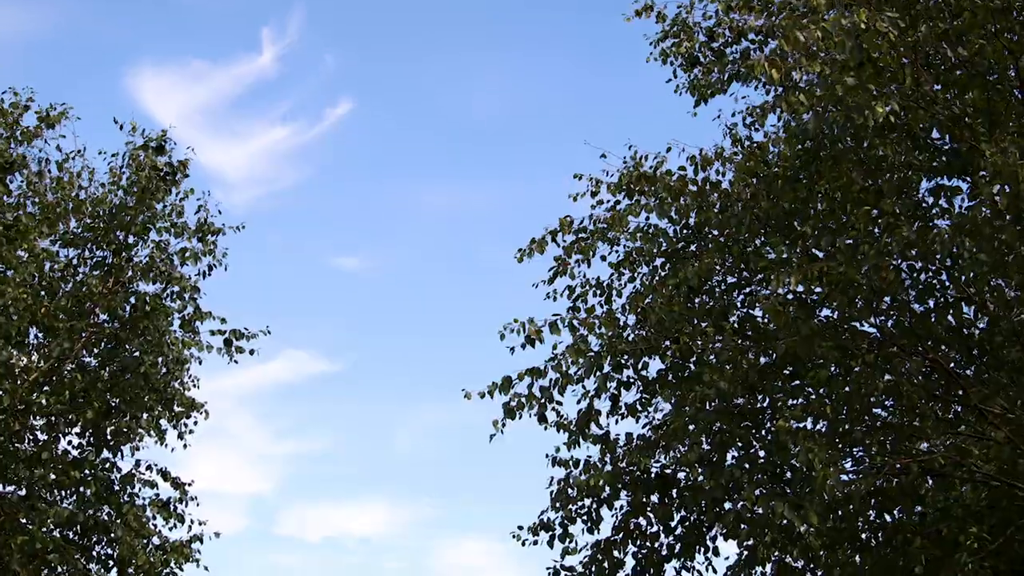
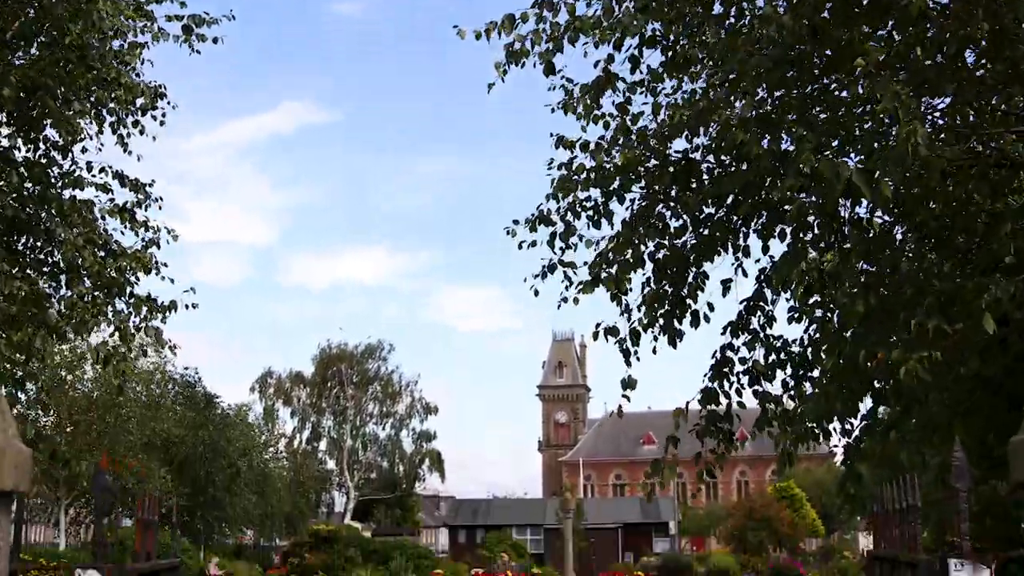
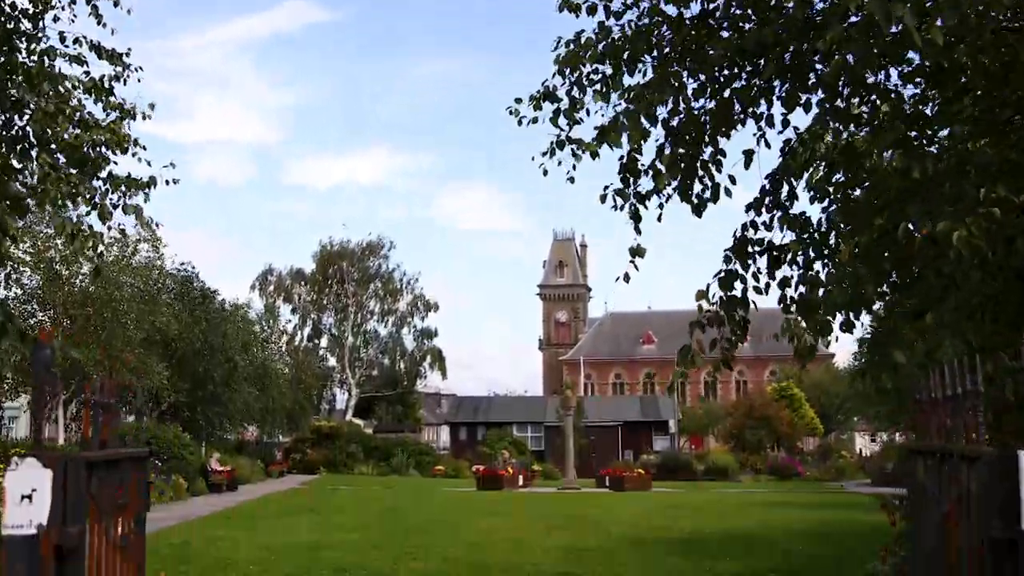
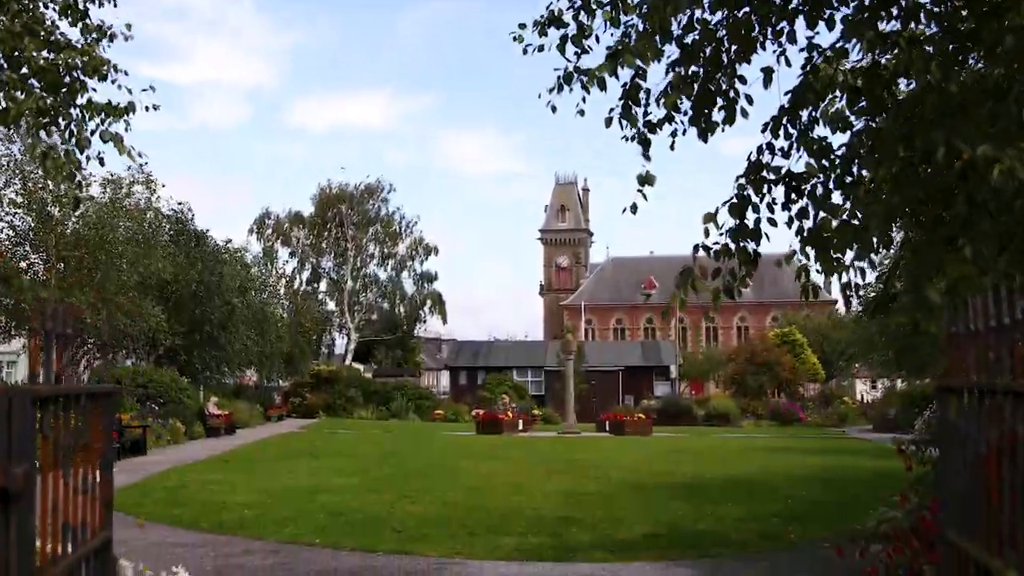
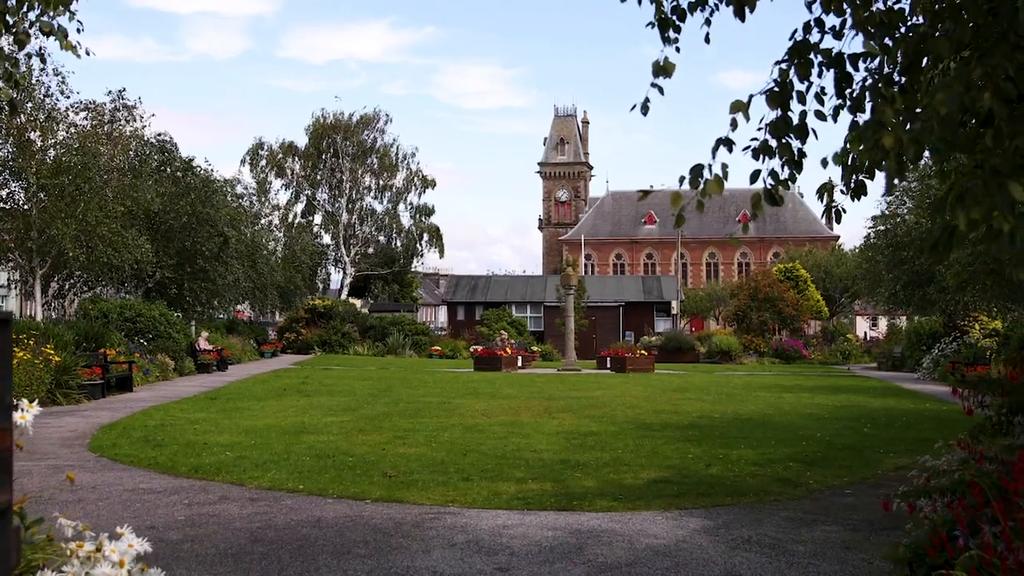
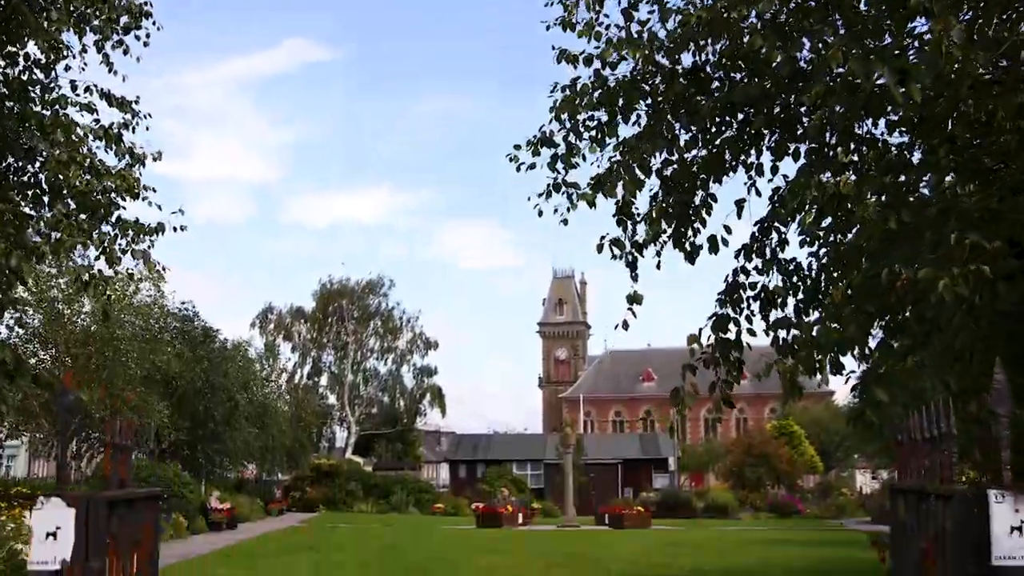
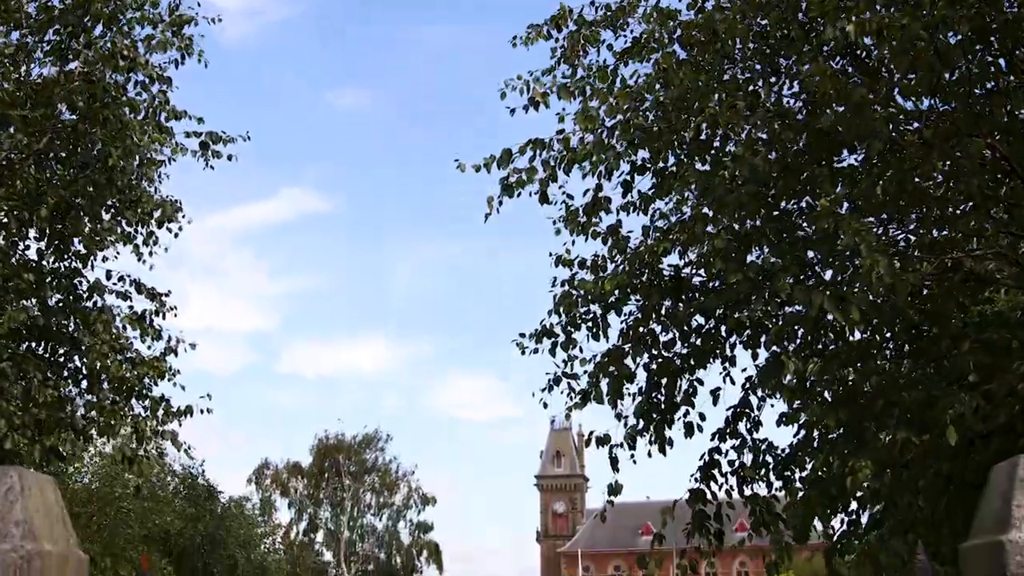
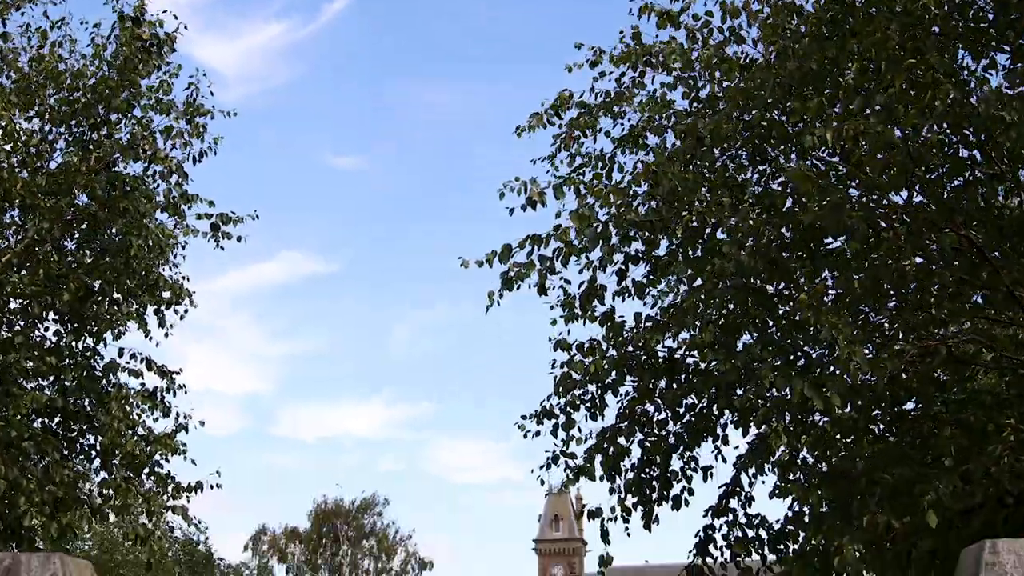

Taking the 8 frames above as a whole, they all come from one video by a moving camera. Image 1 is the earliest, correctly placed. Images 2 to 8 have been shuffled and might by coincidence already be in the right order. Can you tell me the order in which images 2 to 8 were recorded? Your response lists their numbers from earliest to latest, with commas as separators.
8, 7, 2, 6, 3, 4, 5
